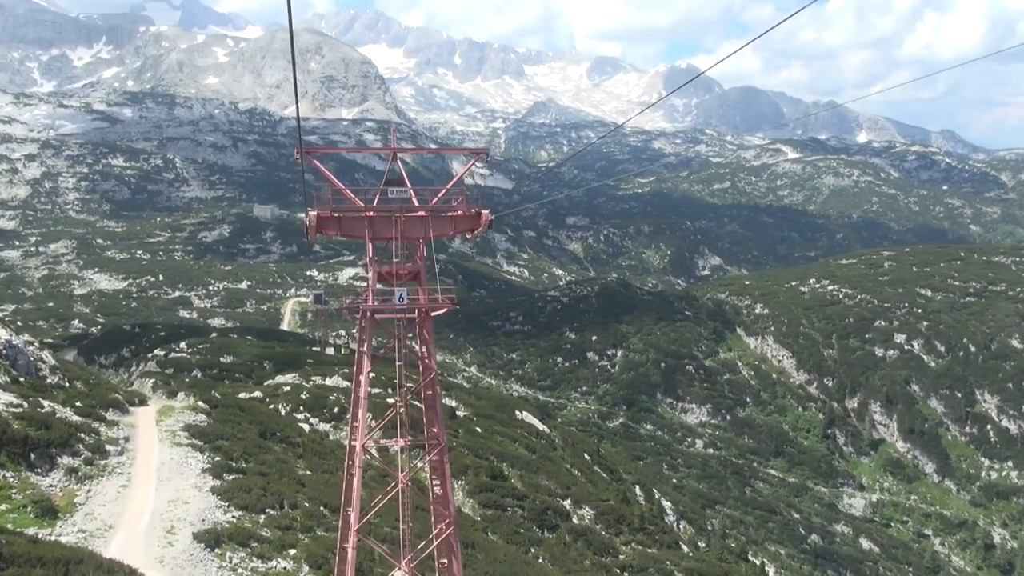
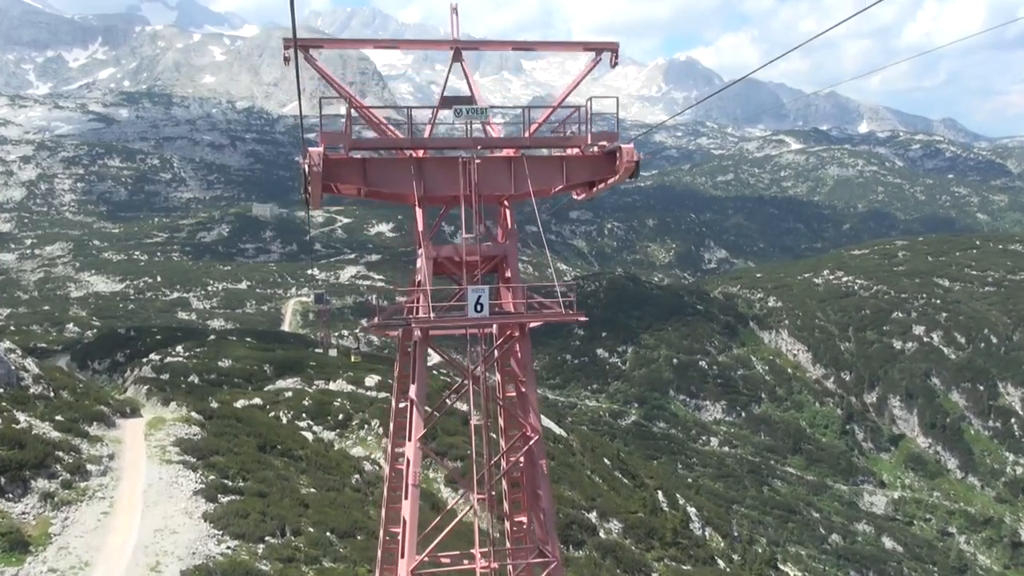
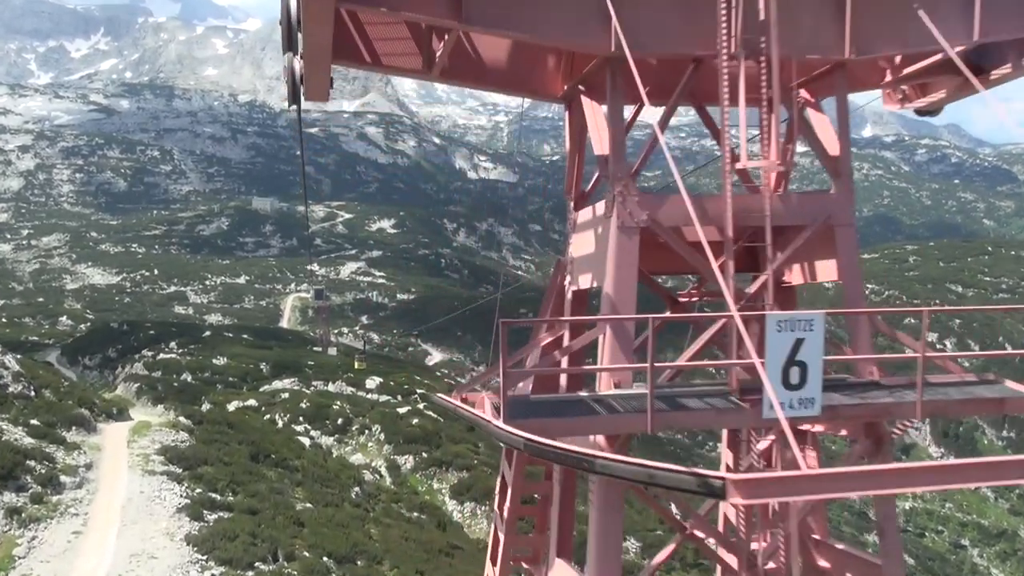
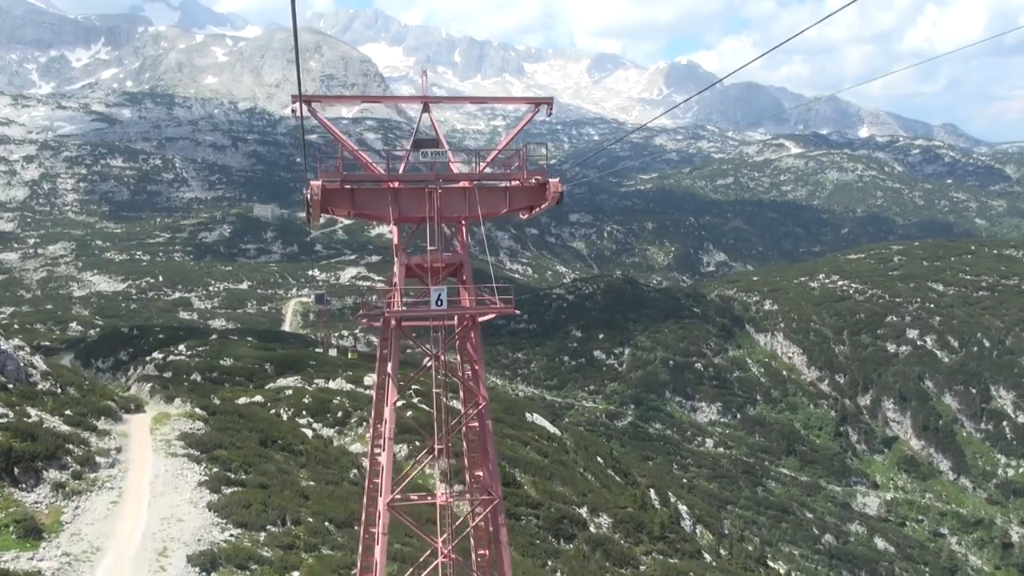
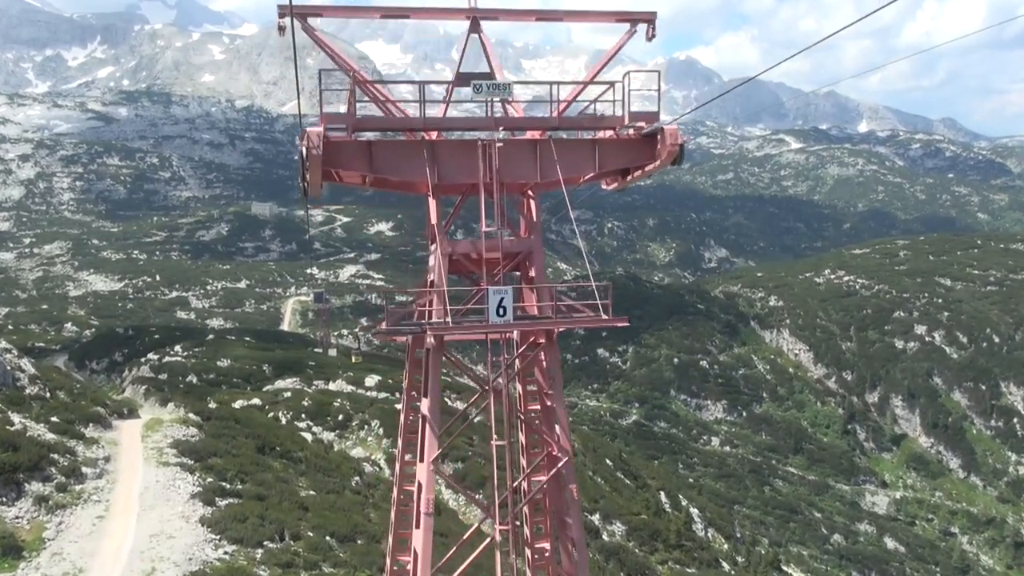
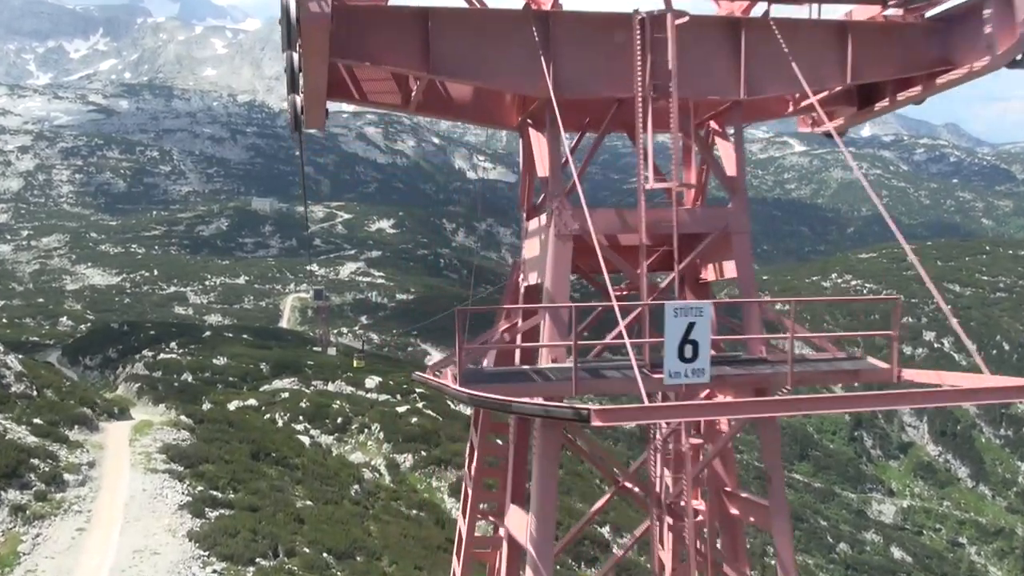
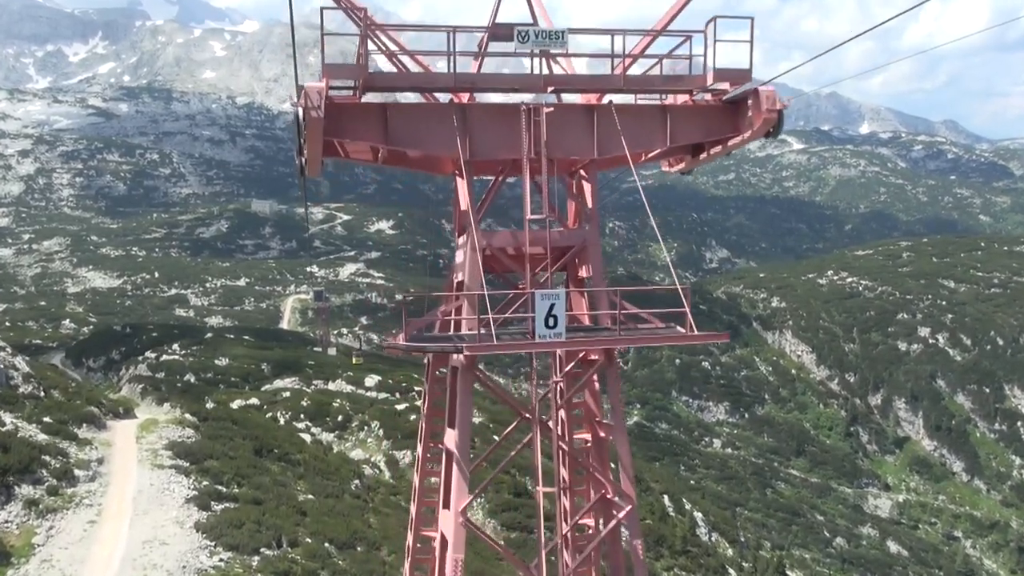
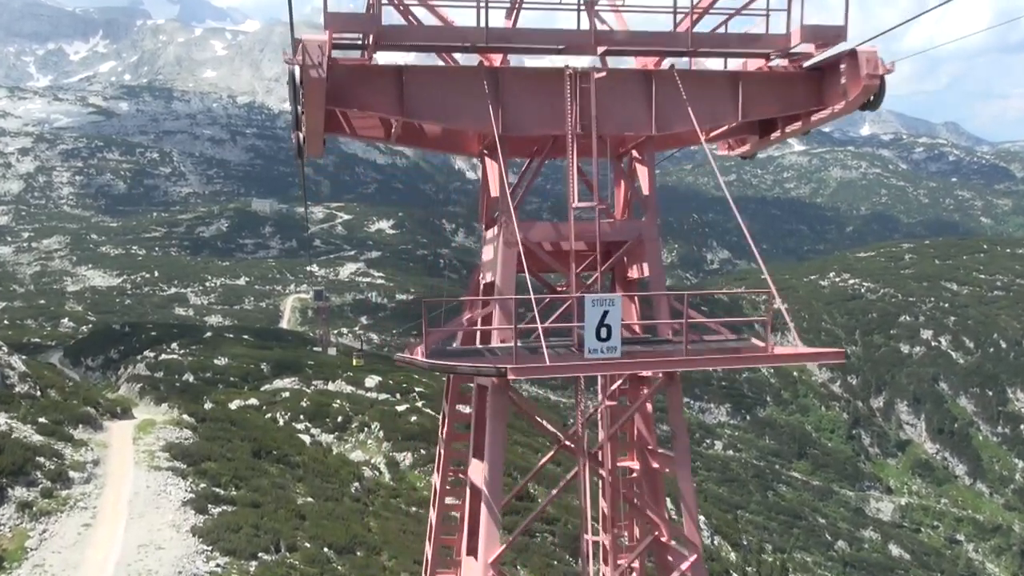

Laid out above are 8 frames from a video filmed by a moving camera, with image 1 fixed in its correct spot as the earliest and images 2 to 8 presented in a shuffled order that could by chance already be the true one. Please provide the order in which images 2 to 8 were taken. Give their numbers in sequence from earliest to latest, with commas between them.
4, 2, 5, 7, 8, 6, 3
